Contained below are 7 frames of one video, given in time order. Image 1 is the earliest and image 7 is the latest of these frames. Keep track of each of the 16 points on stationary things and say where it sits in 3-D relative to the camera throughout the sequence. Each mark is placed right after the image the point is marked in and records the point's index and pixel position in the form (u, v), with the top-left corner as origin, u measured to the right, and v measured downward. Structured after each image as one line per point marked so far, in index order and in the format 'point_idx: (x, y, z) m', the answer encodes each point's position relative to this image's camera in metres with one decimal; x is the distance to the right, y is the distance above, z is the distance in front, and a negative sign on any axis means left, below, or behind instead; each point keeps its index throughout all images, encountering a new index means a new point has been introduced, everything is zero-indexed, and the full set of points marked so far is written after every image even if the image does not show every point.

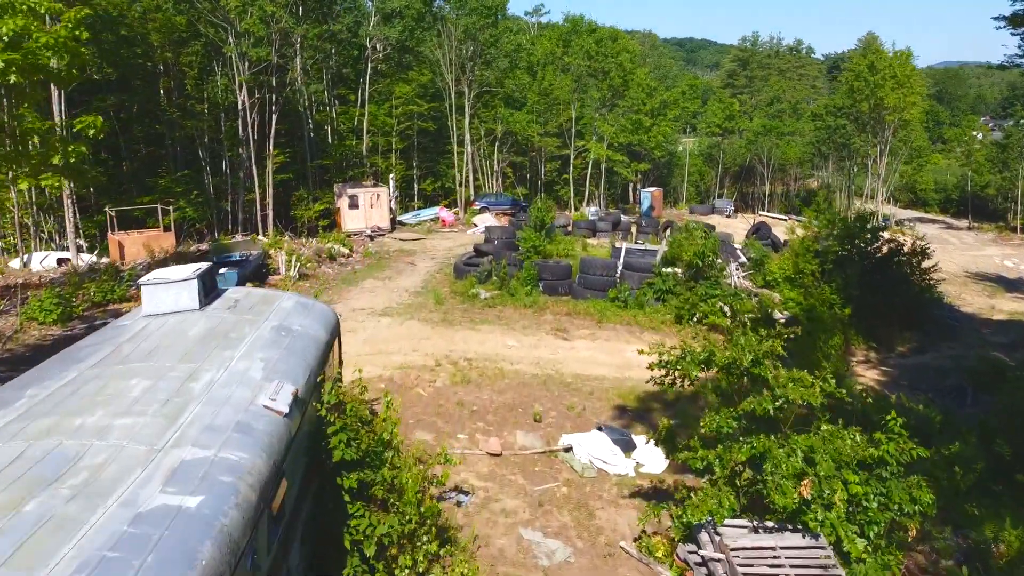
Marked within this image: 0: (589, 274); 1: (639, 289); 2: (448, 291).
0: (+1.3, +0.2, +14.0) m
1: (+2.1, 0.0, +13.9) m
2: (-1.1, -0.1, +14.1) m
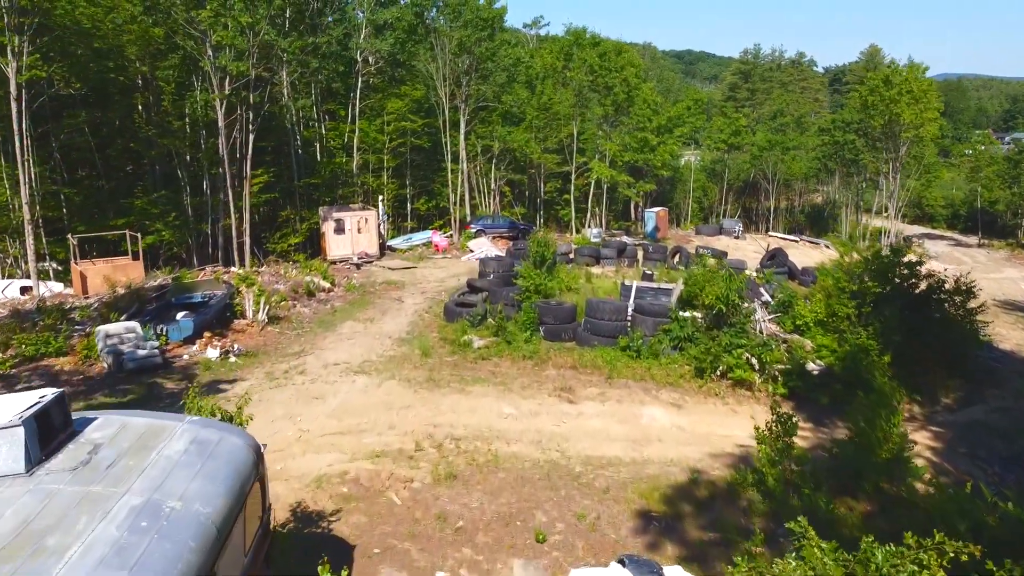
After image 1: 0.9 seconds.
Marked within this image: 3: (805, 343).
0: (+1.2, -0.5, +12.4) m
1: (+2.1, -0.7, +12.2) m
2: (-1.1, -0.8, +12.5) m
3: (+4.5, -0.8, +12.5) m
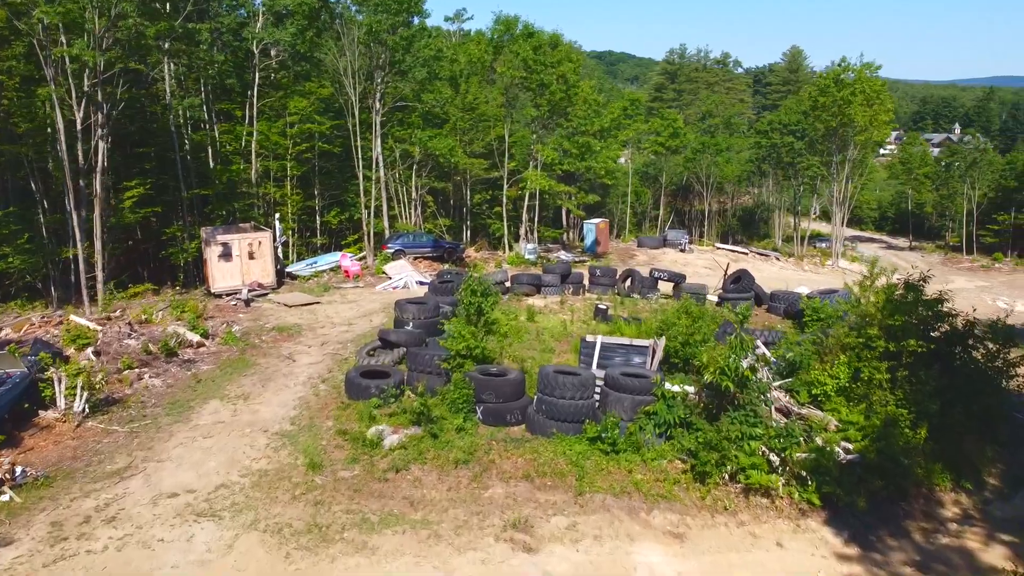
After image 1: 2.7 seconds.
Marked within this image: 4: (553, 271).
0: (+0.4, -1.2, +9.1) m
1: (+1.3, -1.5, +9.0) m
2: (-1.9, -1.6, +8.9) m
3: (+3.7, -1.5, +9.5) m
4: (+1.0, +0.4, +18.6) m
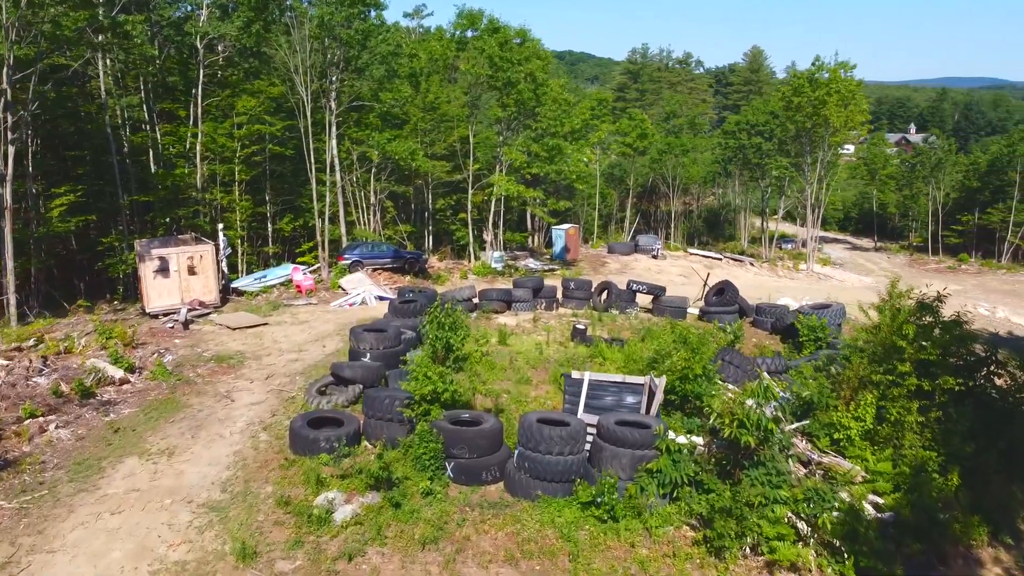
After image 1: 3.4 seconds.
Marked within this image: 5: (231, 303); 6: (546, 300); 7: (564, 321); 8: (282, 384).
0: (+0.2, -1.5, +7.7) m
1: (+1.1, -1.8, +7.6) m
2: (-2.2, -1.9, +7.4) m
3: (+3.4, -1.8, +8.2) m
4: (+0.3, +0.1, +17.2) m
5: (-5.9, -0.3, +17.3) m
6: (+0.7, -0.3, +16.8) m
7: (+1.0, -0.6, +15.7) m
8: (-3.1, -1.3, +11.1) m
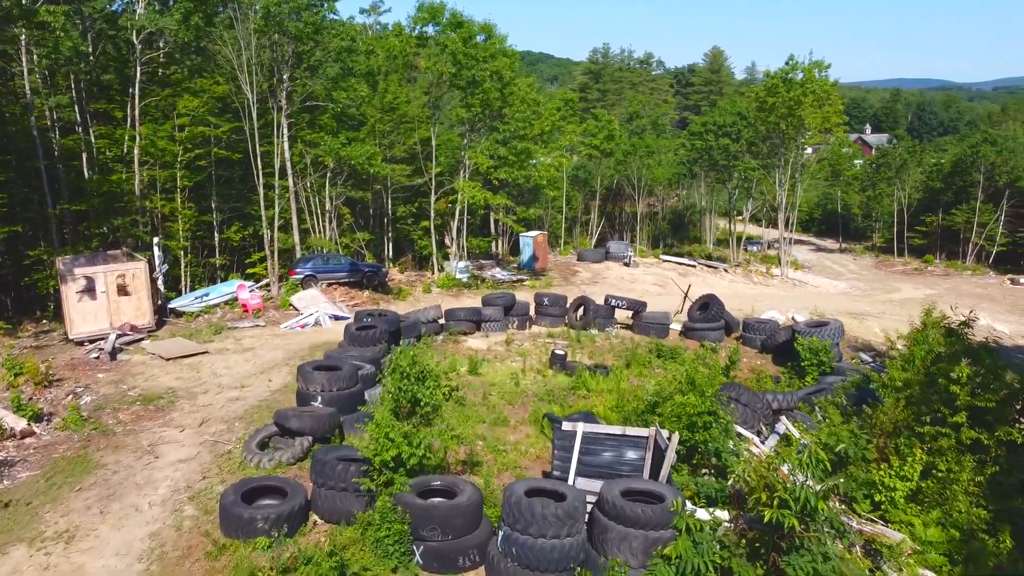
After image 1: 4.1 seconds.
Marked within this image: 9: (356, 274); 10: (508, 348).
0: (+0.1, -1.9, +6.2) m
1: (+1.0, -2.1, +6.2) m
2: (-2.3, -2.3, +5.8) m
3: (+3.3, -2.1, +6.9) m
4: (-0.3, -0.3, +15.7) m
5: (-6.5, -0.7, +15.5) m
6: (+0.1, -0.6, +15.3) m
7: (+0.5, -1.0, +14.3) m
8: (-3.4, -1.7, +9.5) m
9: (-3.7, +0.4, +19.5) m
10: (-0.1, -1.0, +13.9) m
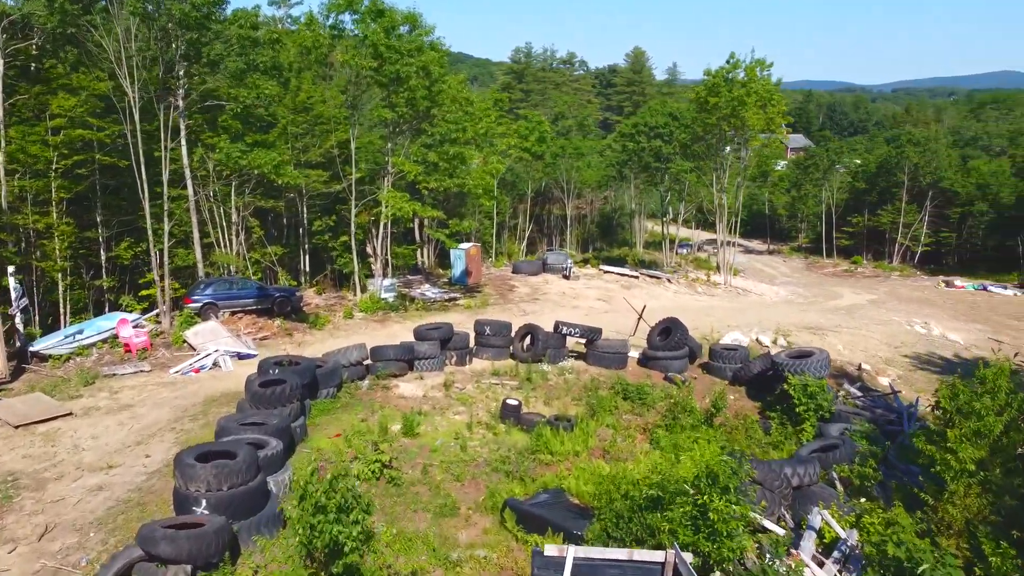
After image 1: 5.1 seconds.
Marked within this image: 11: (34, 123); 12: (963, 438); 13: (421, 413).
0: (0.0, -2.3, +4.0) m
1: (+0.9, -2.6, +4.0) m
2: (-2.3, -2.8, +3.4) m
3: (+3.1, -2.6, +5.0) m
4: (-1.3, -0.8, +13.4) m
5: (-7.5, -1.3, +12.7) m
6: (-0.8, -1.1, +13.1) m
7: (-0.4, -1.5, +12.1) m
8: (-3.8, -2.2, +7.0) m
9: (-5.1, -0.2, +16.9) m
10: (-0.9, -1.5, +11.6) m
11: (-11.6, +4.0, +19.8) m
12: (+3.6, -1.2, +6.8) m
13: (-1.2, -1.6, +10.8) m
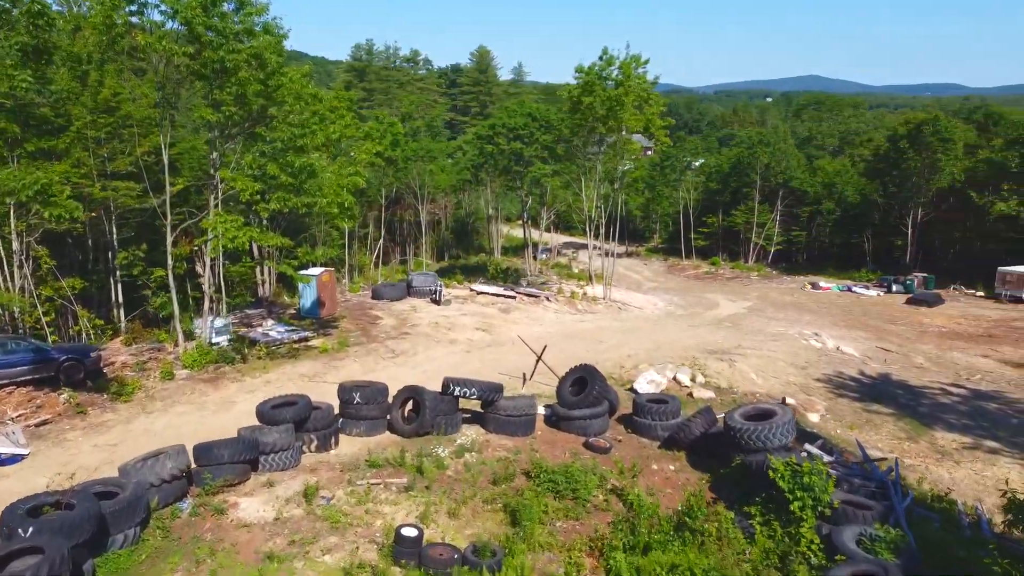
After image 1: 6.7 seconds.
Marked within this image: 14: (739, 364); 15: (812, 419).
0: (+0.3, -3.0, +0.8) m
1: (+1.2, -3.2, +1.1) m
2: (-1.8, -3.5, -0.2) m
3: (+3.2, -3.1, +2.4) m
4: (-2.8, -1.5, +9.9) m
5: (-8.7, -2.3, +8.0) m
6: (-2.2, -1.8, +9.6) m
7: (-1.6, -2.2, +8.7) m
8: (-4.0, -3.1, +3.0) m
9: (-7.1, -1.1, +12.6) m
10: (-2.0, -2.3, +8.2) m
11: (-14.2, +2.8, +14.2) m
12: (+3.3, -1.8, +4.3) m
13: (-2.1, -2.4, +7.3) m
14: (+4.9, -1.6, +17.5) m
15: (+5.2, -2.3, +14.3) m
